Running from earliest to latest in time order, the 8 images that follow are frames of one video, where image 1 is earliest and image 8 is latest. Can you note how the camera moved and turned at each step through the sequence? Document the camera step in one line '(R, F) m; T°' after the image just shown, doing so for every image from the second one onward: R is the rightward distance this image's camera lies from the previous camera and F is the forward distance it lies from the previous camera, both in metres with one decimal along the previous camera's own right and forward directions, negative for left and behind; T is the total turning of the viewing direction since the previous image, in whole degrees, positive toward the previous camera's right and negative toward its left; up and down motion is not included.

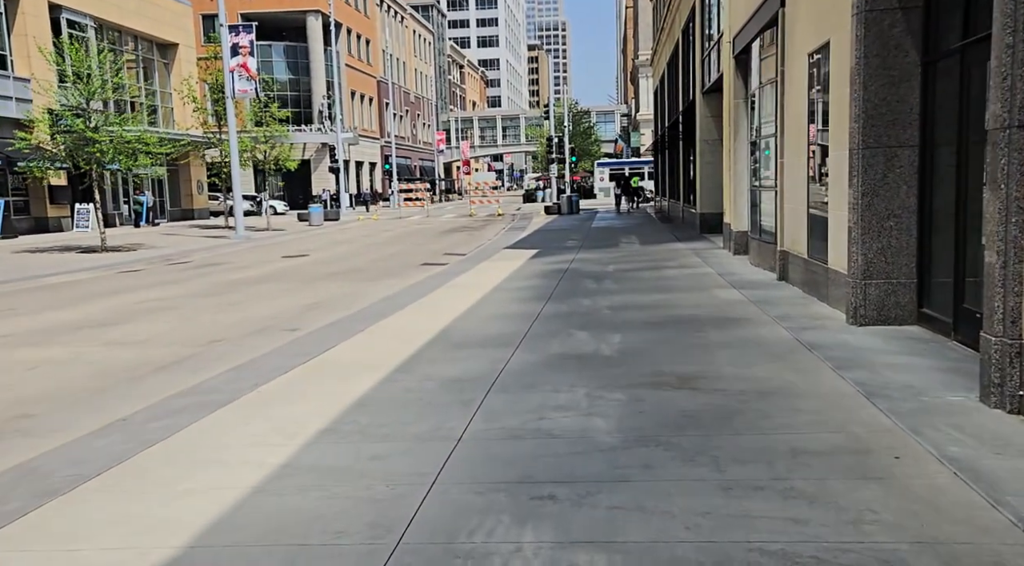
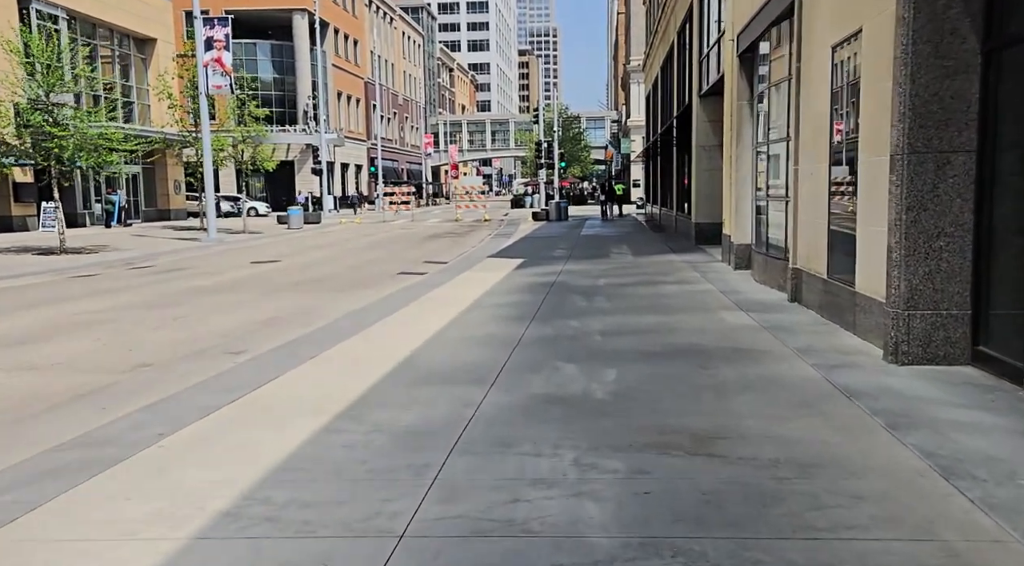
(+0.1, +1.4) m; +1°
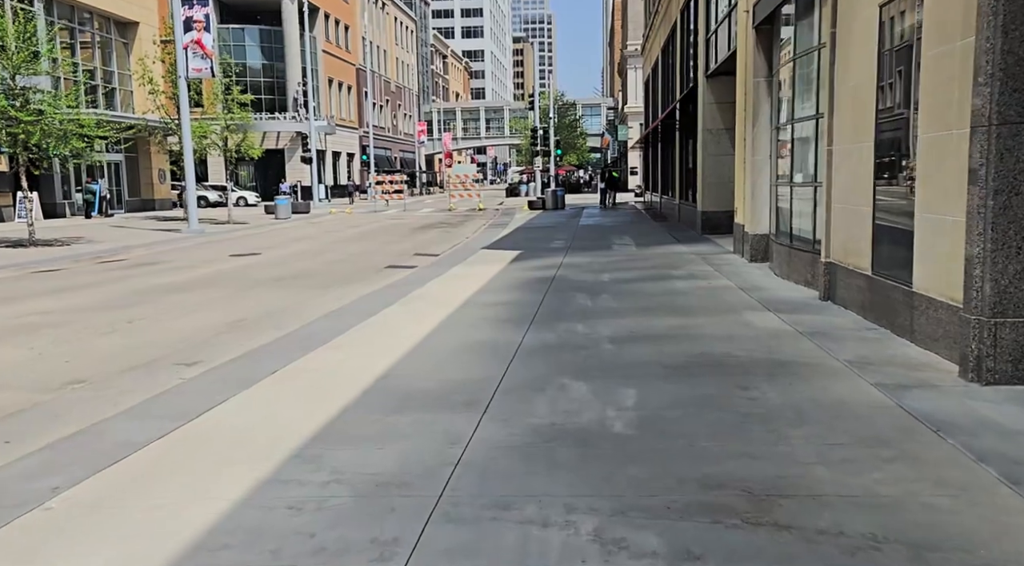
(0.0, +1.3) m; 0°
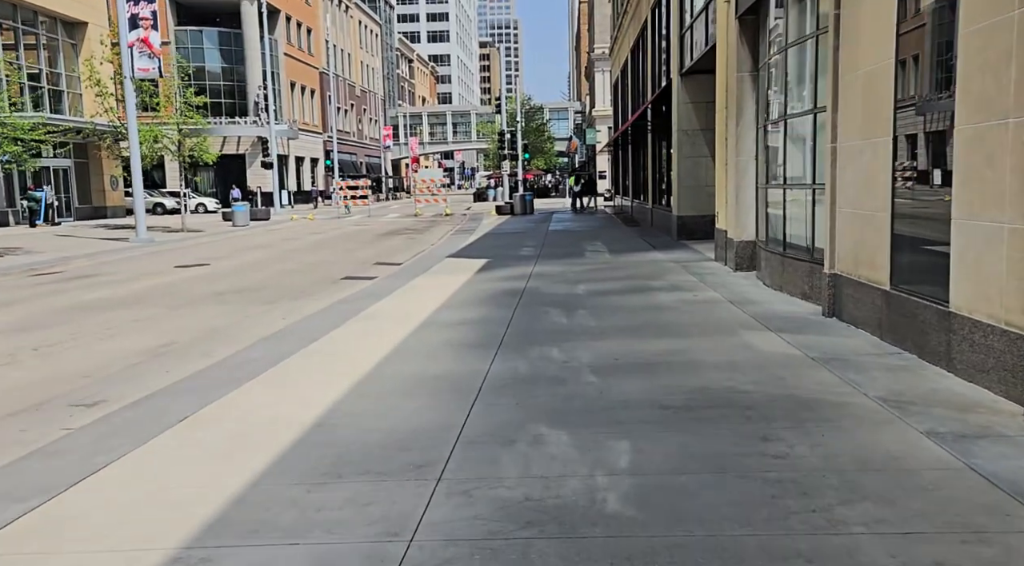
(0.0, +1.3) m; +2°
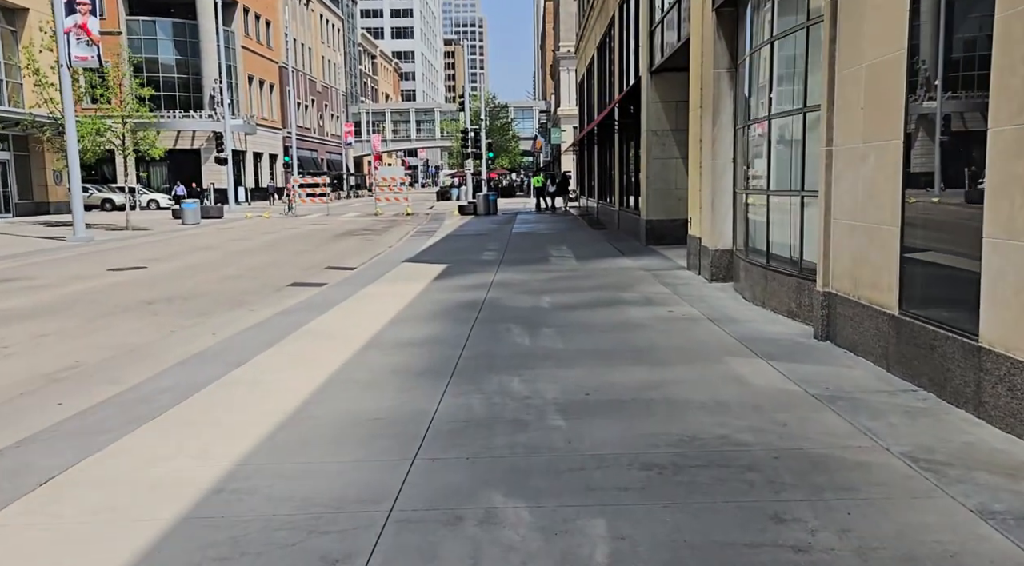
(+0.1, +1.1) m; +2°
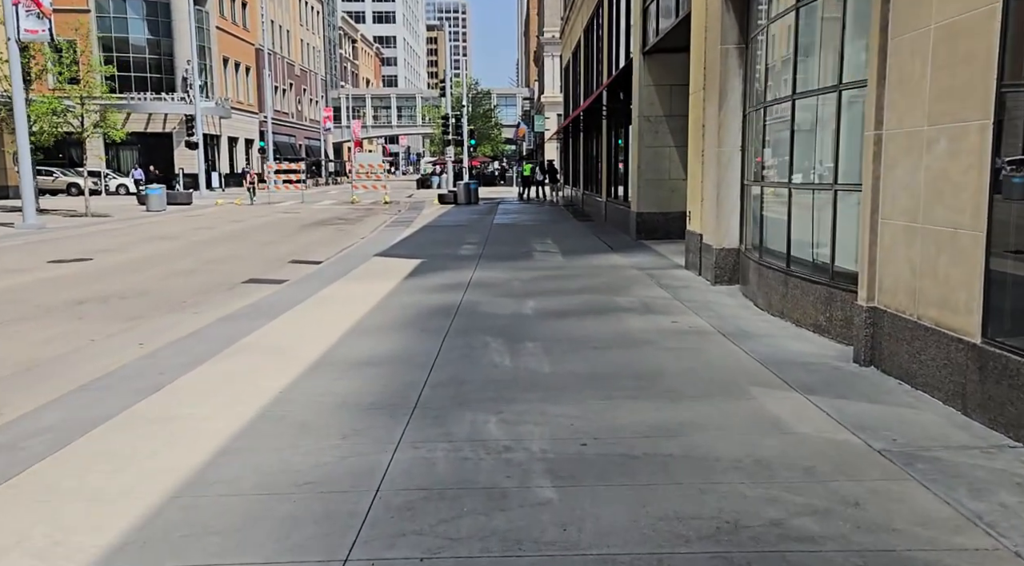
(0.0, +1.5) m; +1°
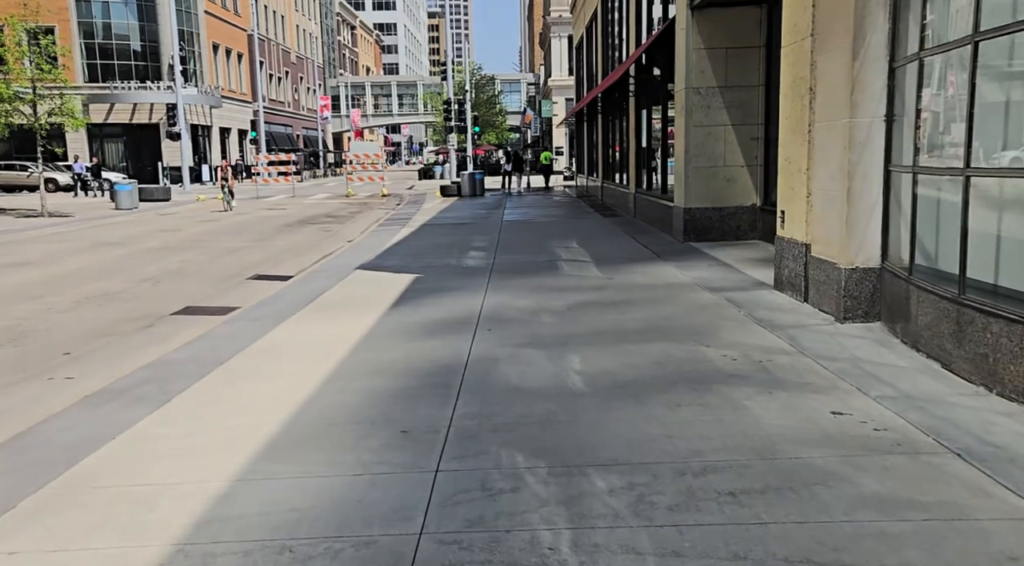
(-0.2, +3.8) m; 0°
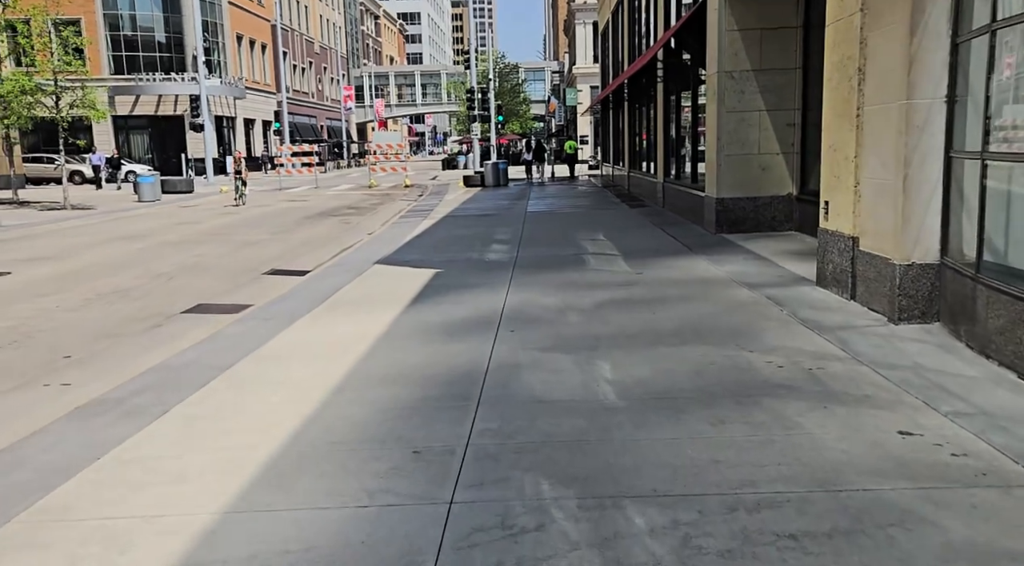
(0.0, +0.6) m; -2°
